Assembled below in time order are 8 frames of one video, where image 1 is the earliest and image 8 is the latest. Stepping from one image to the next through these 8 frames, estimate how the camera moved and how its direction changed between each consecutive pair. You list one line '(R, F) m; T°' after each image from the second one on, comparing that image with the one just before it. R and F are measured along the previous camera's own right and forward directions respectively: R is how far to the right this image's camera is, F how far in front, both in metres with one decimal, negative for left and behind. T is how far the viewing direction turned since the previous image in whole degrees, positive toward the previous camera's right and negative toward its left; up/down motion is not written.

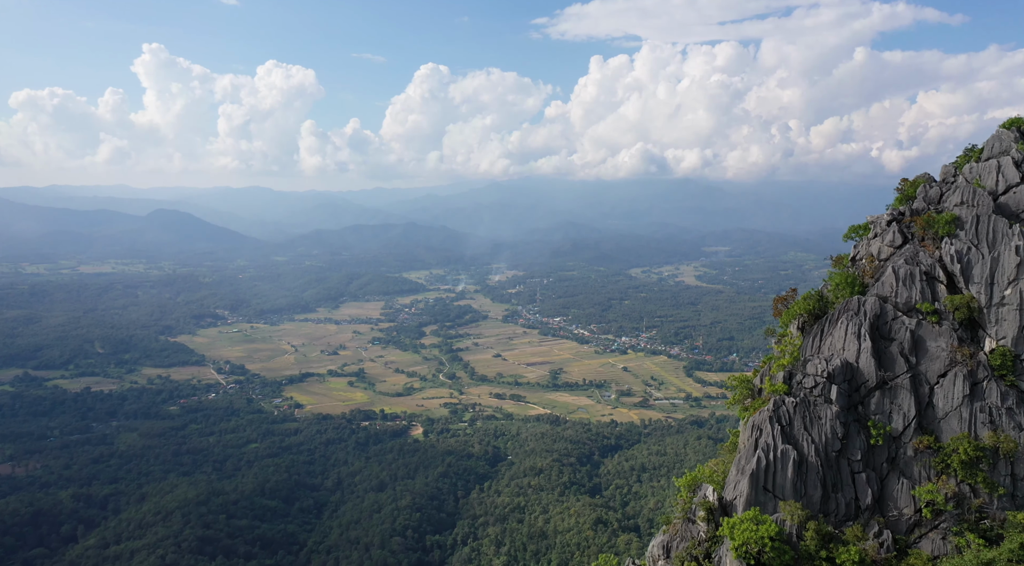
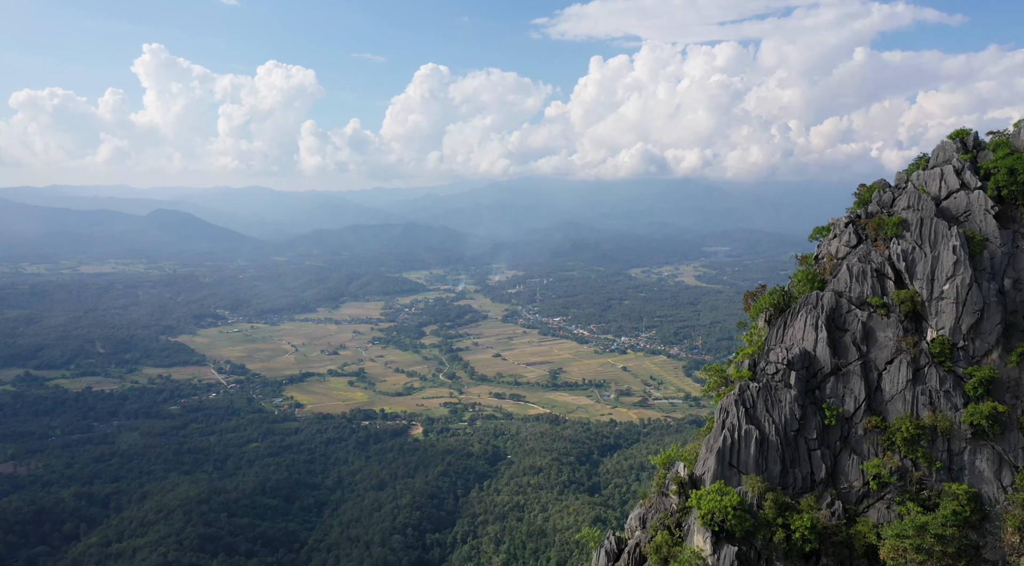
(+0.3, -2.2) m; 0°
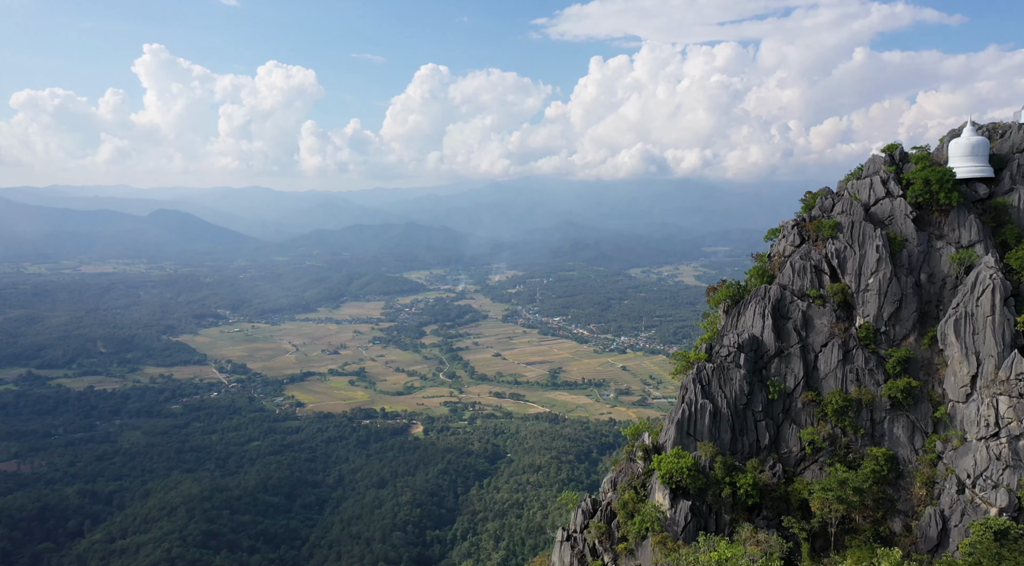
(+0.4, -3.6) m; 0°
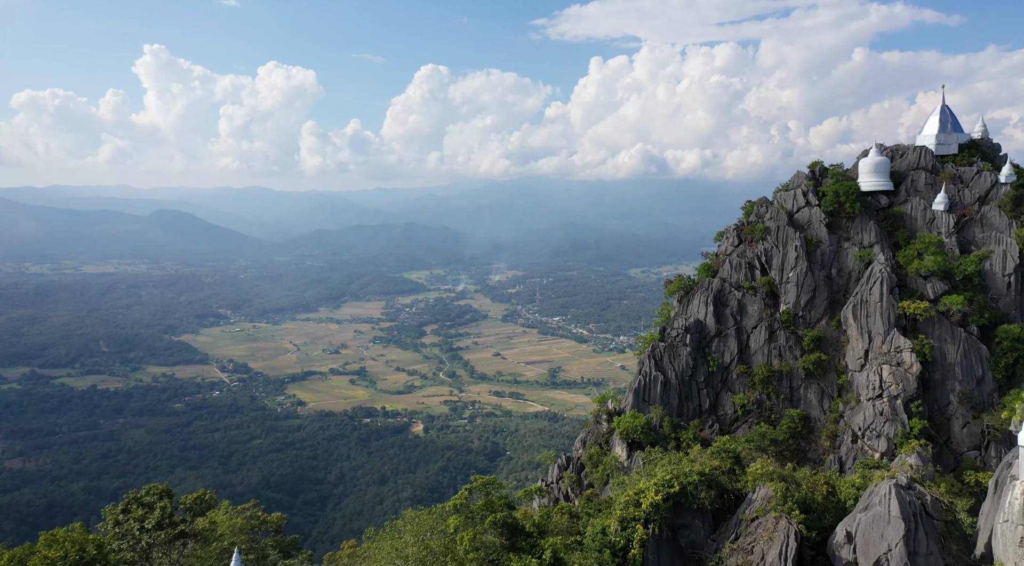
(+0.5, -5.7) m; 0°
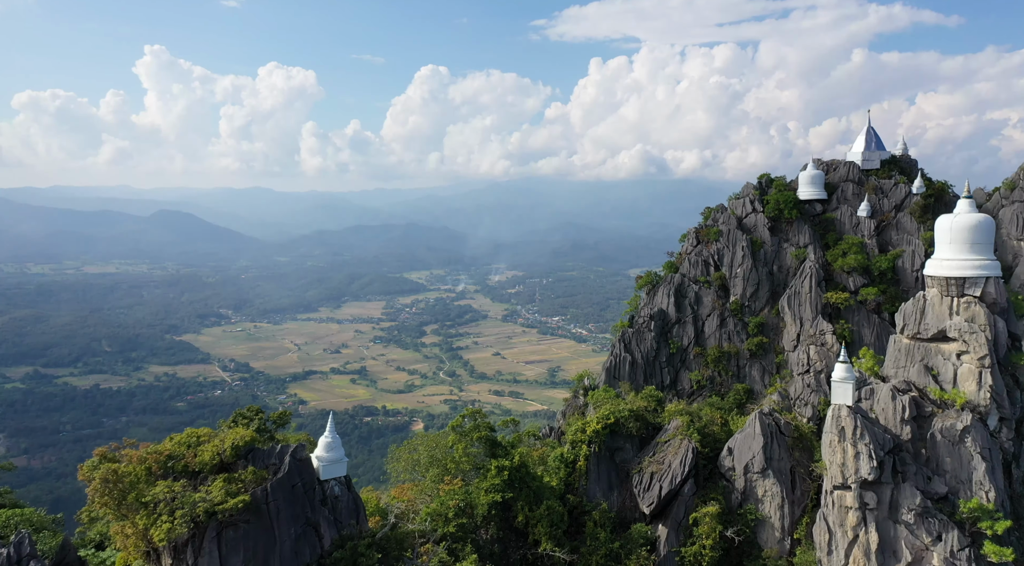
(+0.4, -5.5) m; 0°
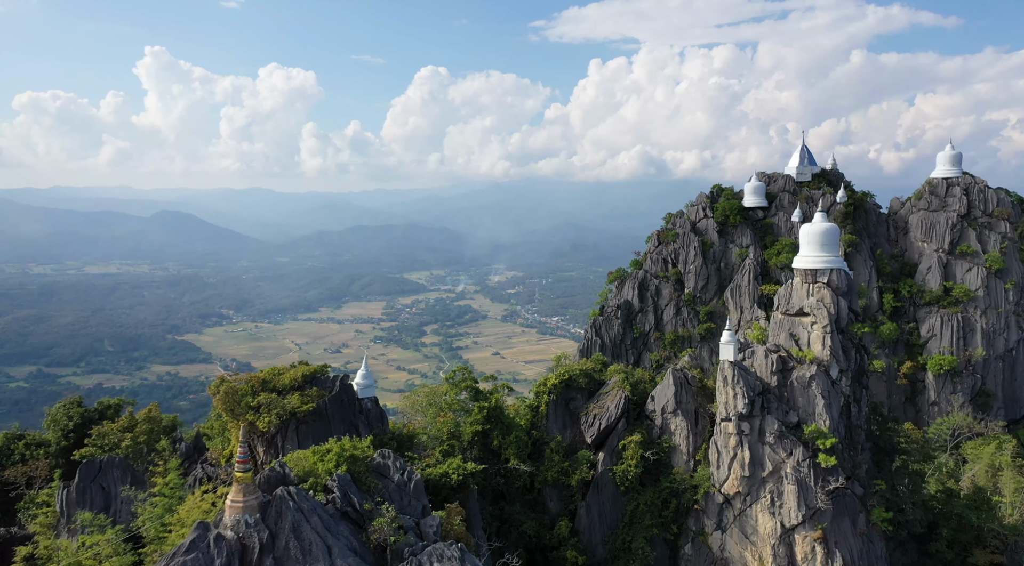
(+0.6, -6.5) m; 0°
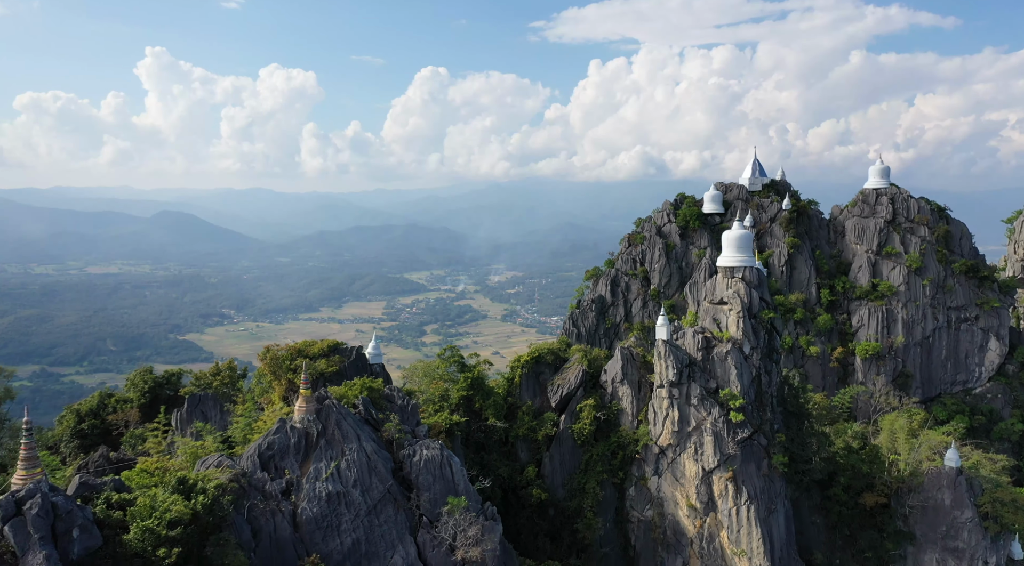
(+0.8, -6.0) m; 0°
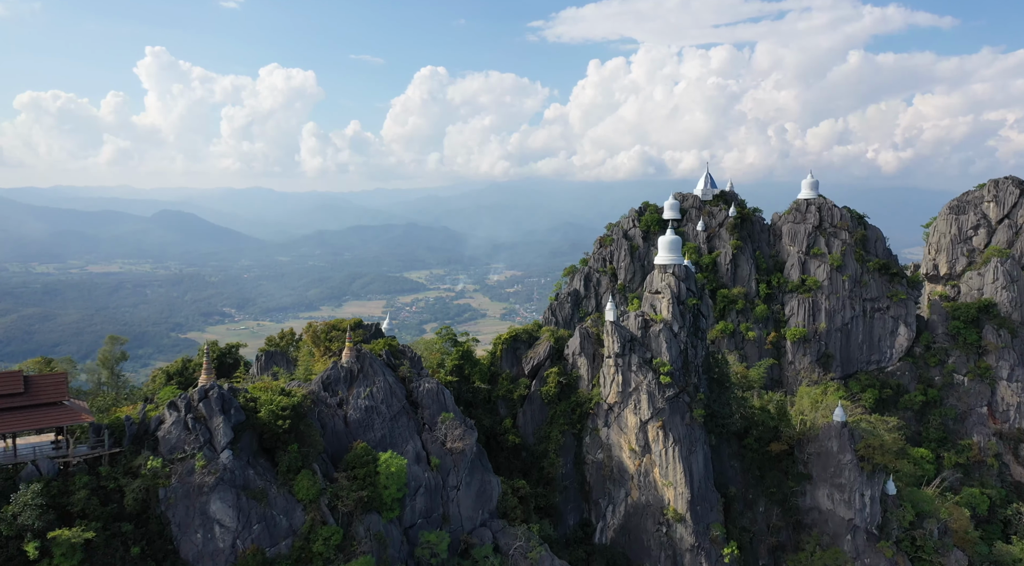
(+0.8, -8.4) m; 0°
